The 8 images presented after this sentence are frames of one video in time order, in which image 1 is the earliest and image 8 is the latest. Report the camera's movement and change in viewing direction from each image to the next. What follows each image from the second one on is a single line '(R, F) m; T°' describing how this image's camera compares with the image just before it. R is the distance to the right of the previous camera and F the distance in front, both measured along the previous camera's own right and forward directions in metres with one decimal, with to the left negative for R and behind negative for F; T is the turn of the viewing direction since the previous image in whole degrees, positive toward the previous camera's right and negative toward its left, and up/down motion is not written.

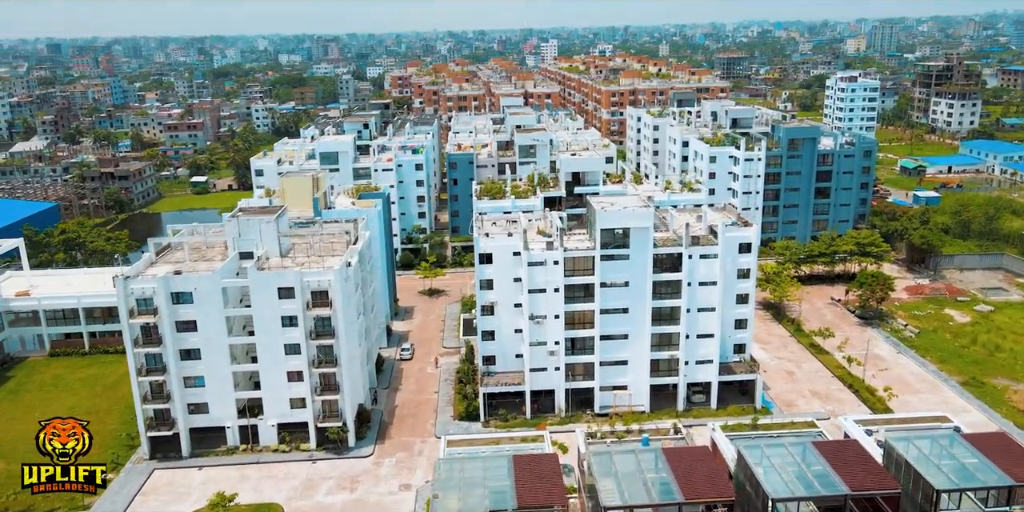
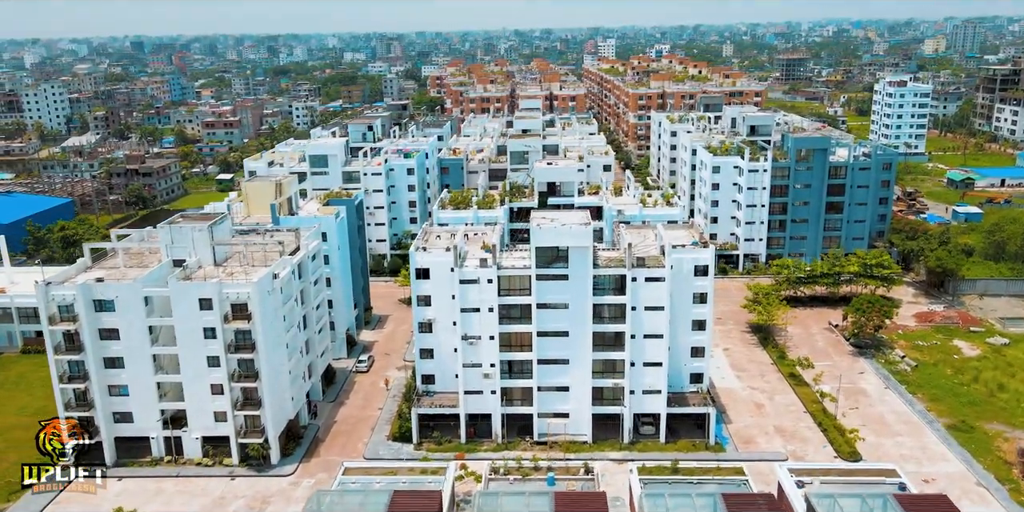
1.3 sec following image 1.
(+7.0, +2.5) m; -5°
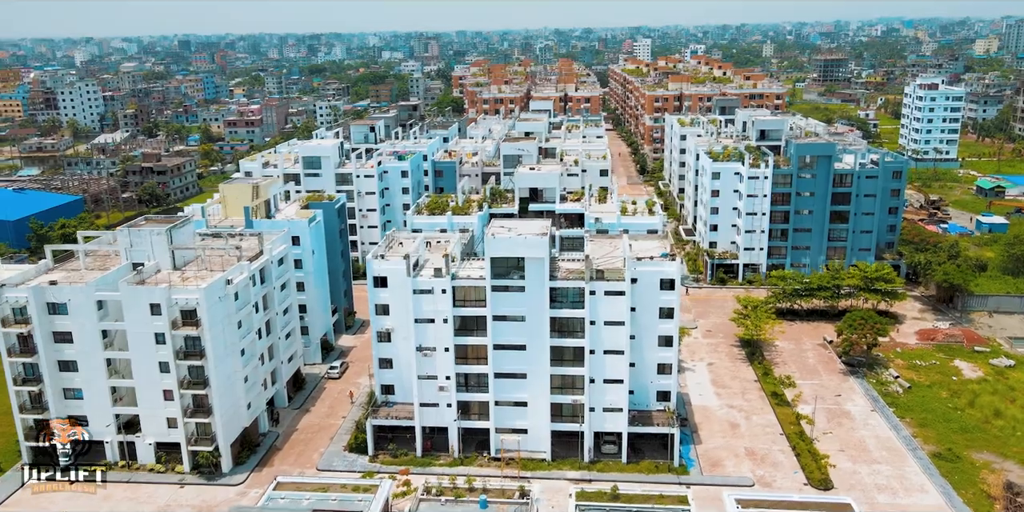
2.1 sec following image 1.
(+4.3, +1.4) m; -3°
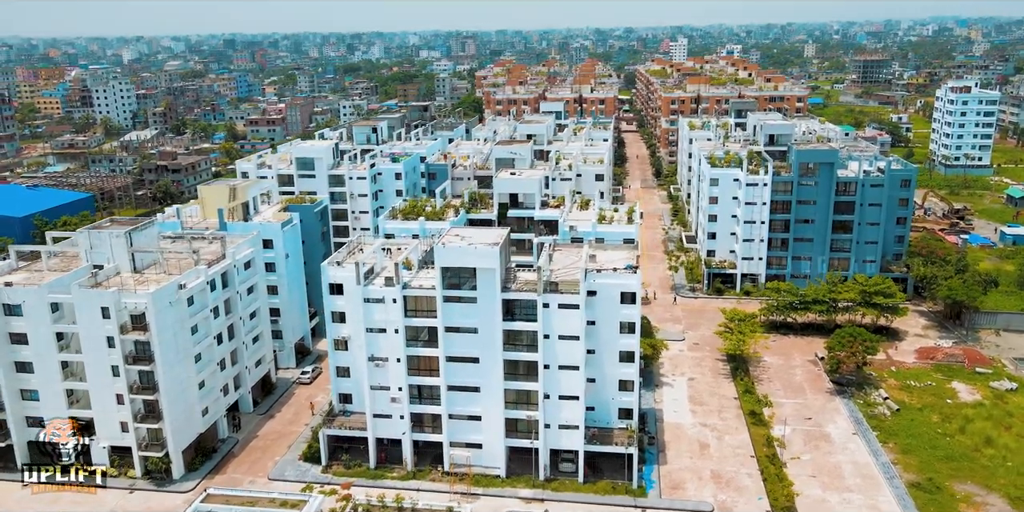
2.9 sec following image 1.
(+4.3, +1.4) m; -3°
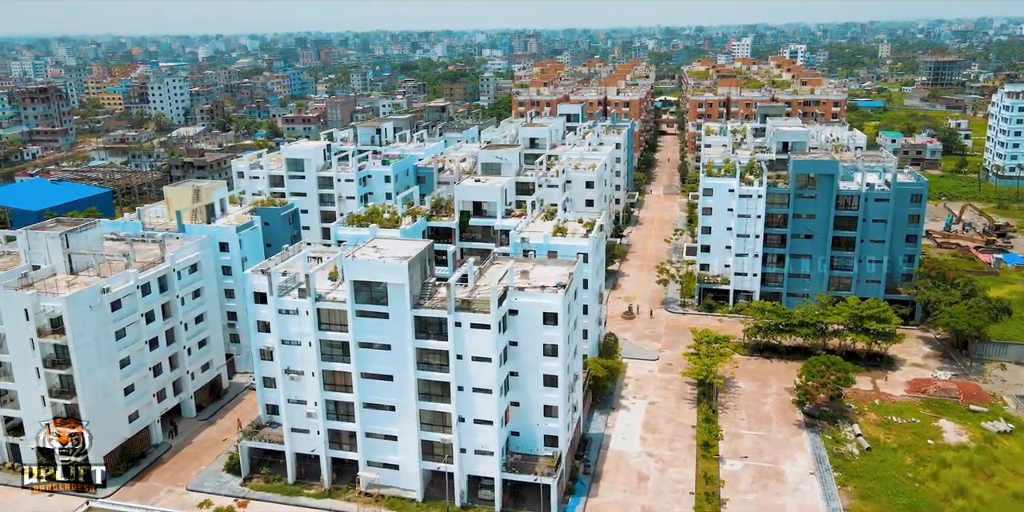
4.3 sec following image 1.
(+7.1, +2.3) m; -5°
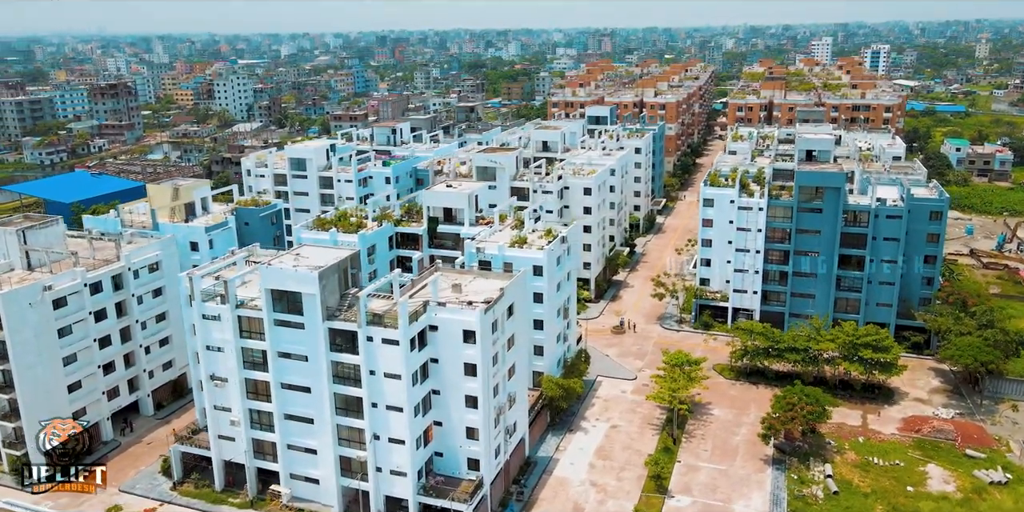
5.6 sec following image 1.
(+7.0, +2.3) m; -6°
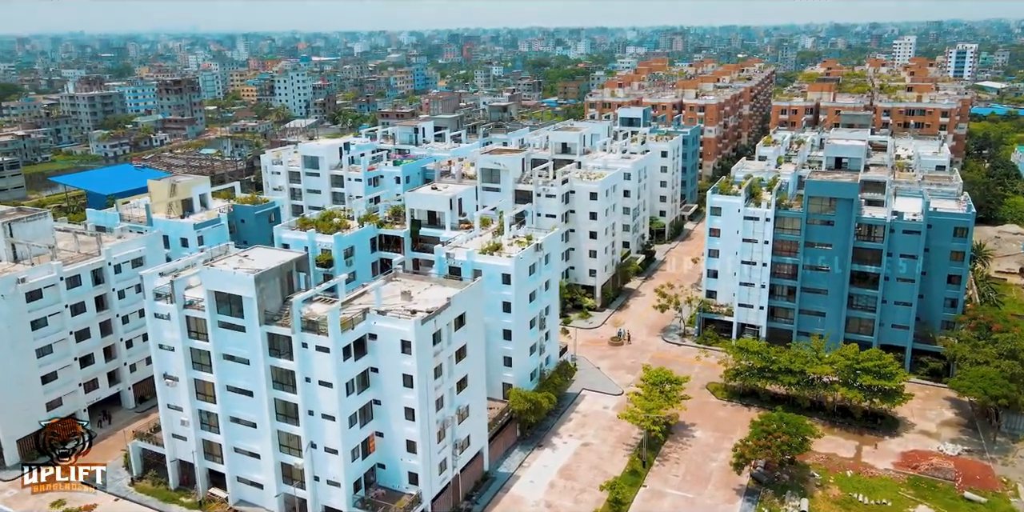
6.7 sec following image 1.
(+5.6, +1.7) m; -5°
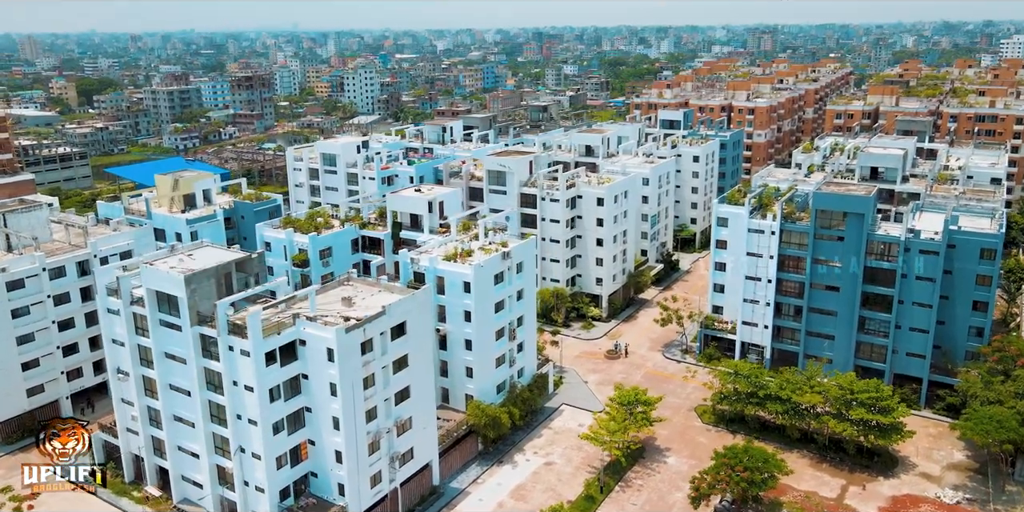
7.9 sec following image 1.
(+6.3, +2.0) m; -6°
